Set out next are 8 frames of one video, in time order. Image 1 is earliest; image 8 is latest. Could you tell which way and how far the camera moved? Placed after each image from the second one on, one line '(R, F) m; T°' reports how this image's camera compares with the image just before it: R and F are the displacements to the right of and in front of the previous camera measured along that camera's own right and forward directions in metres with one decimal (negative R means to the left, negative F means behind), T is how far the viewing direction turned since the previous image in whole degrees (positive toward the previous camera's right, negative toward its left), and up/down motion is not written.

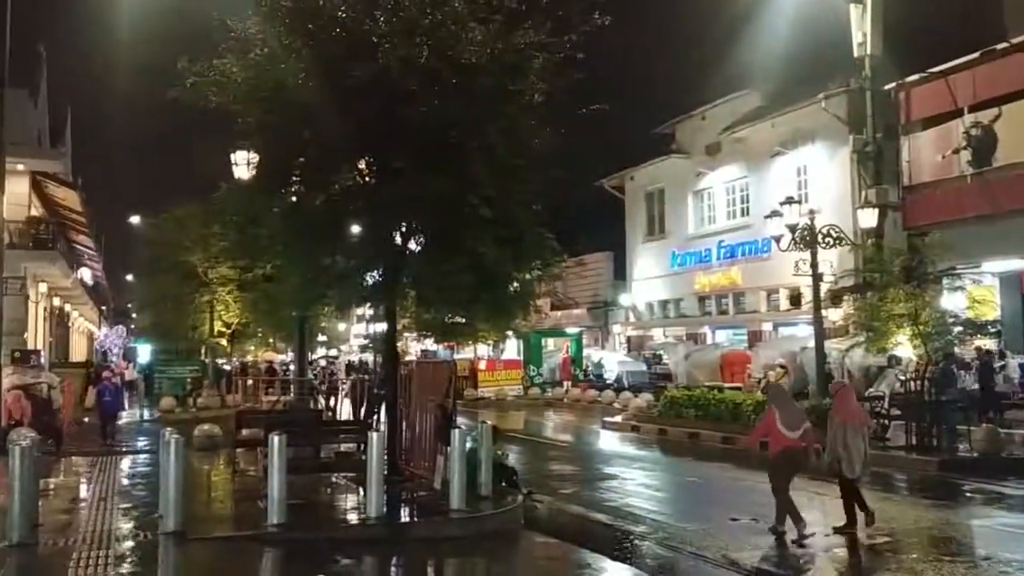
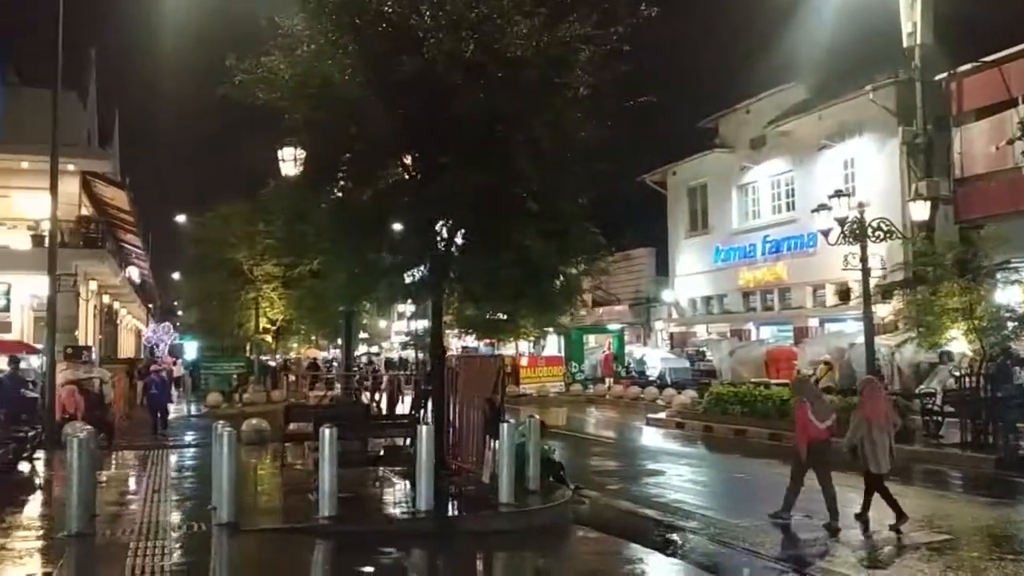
(-0.1, +0.1) m; -2°
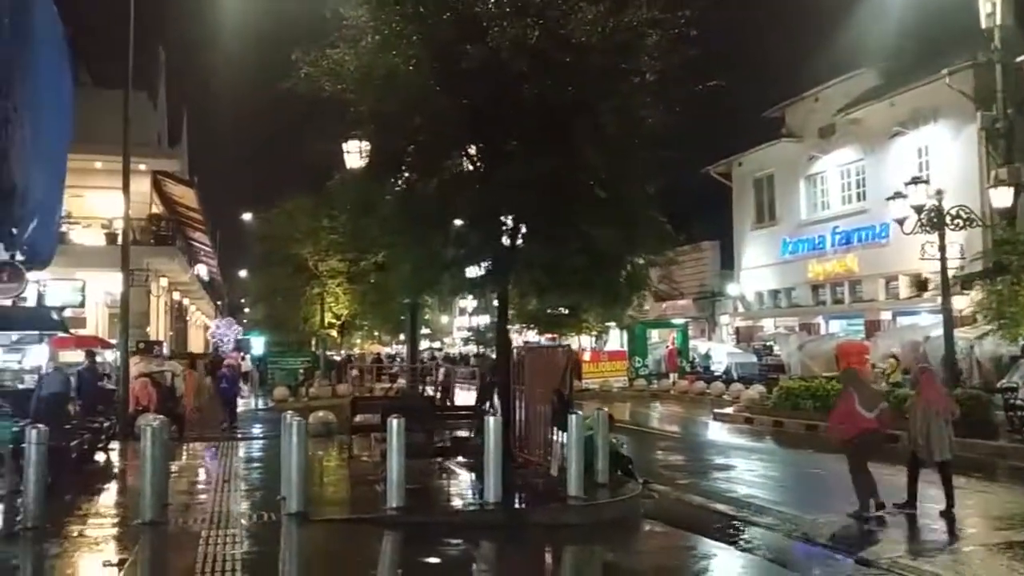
(-0.1, +0.2) m; -4°
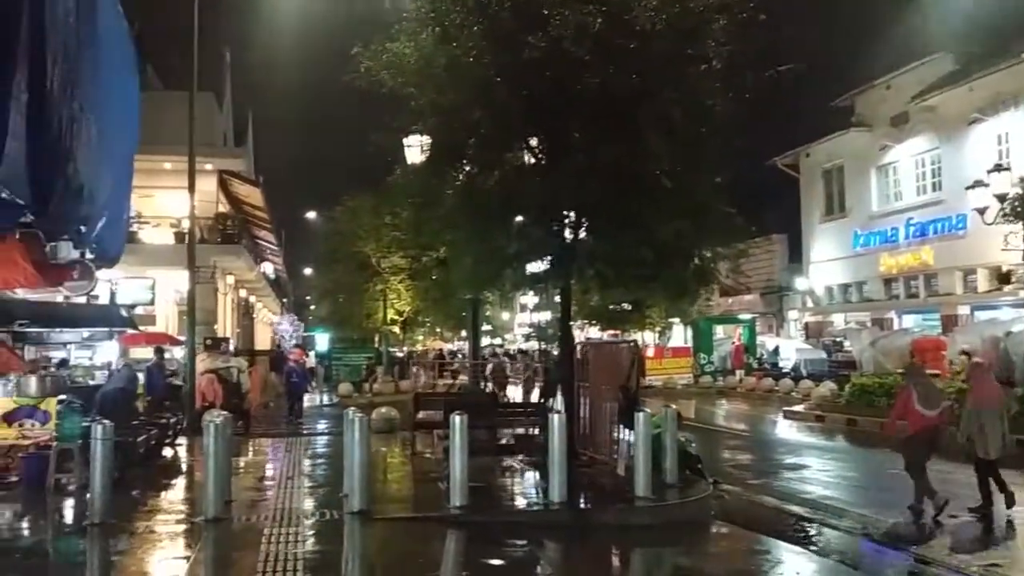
(0.0, +0.3) m; -4°
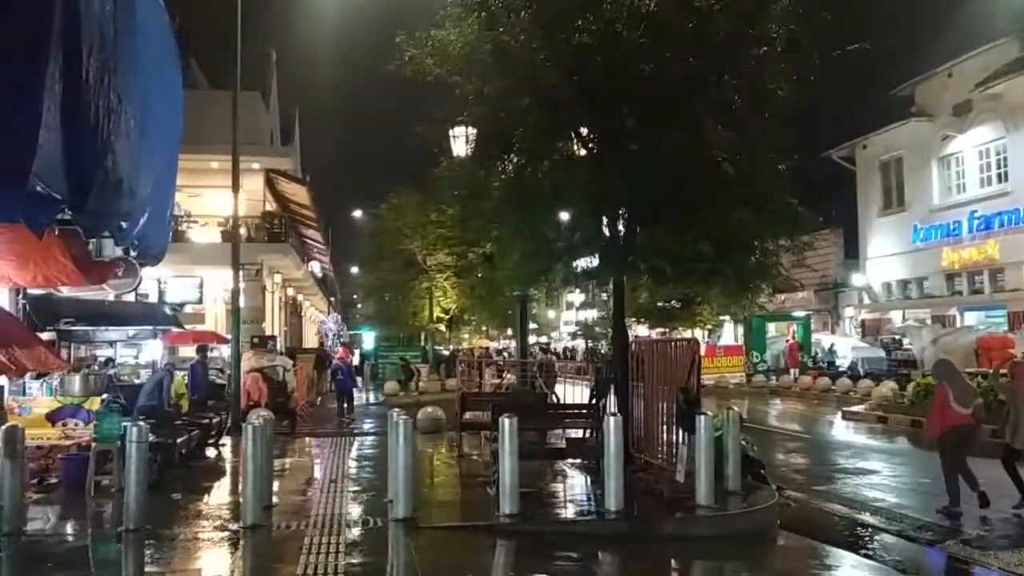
(-0.1, +0.6) m; -3°
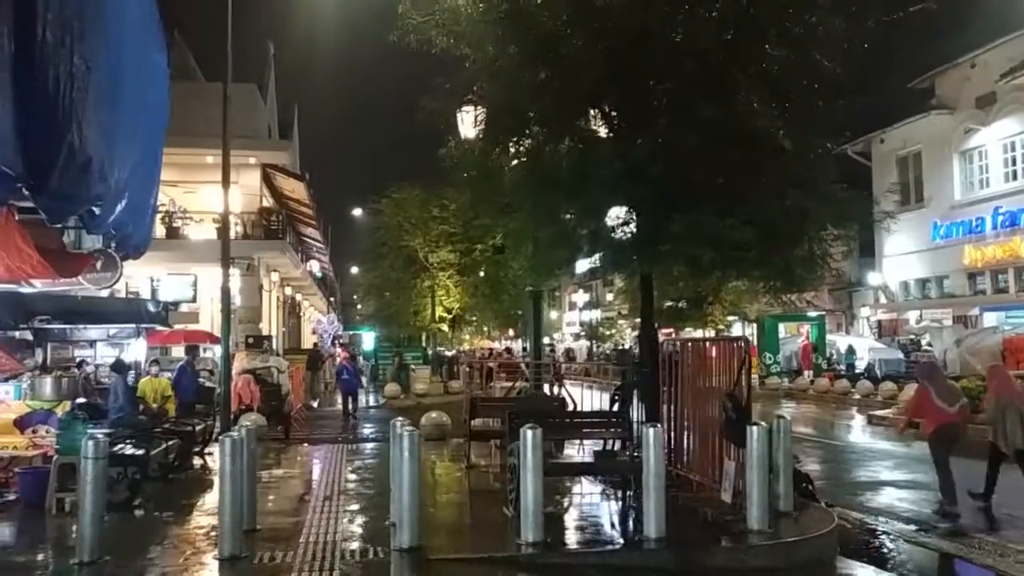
(-0.2, +1.3) m; 0°
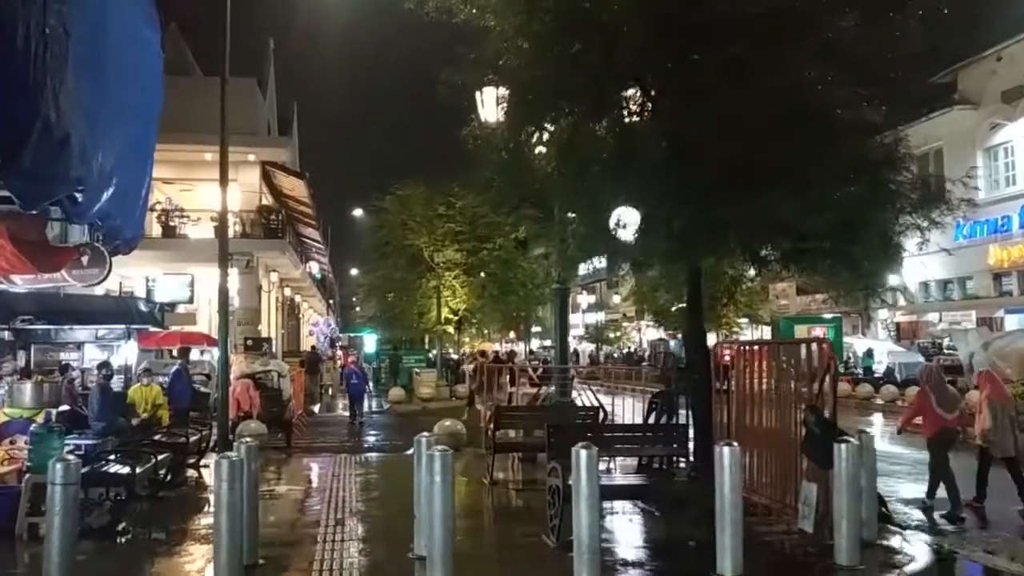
(-0.4, +1.2) m; 0°
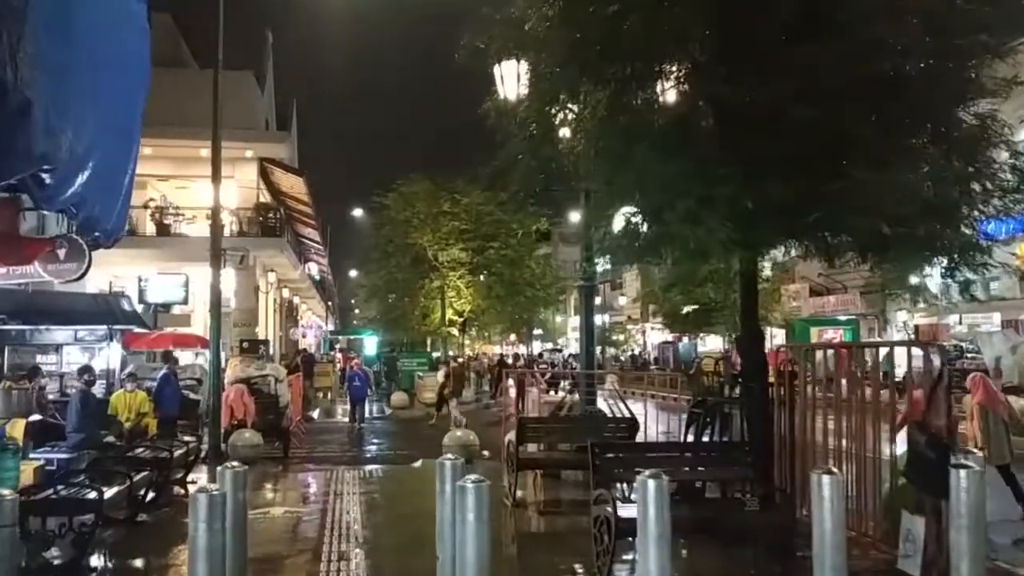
(-0.3, +1.3) m; 0°
